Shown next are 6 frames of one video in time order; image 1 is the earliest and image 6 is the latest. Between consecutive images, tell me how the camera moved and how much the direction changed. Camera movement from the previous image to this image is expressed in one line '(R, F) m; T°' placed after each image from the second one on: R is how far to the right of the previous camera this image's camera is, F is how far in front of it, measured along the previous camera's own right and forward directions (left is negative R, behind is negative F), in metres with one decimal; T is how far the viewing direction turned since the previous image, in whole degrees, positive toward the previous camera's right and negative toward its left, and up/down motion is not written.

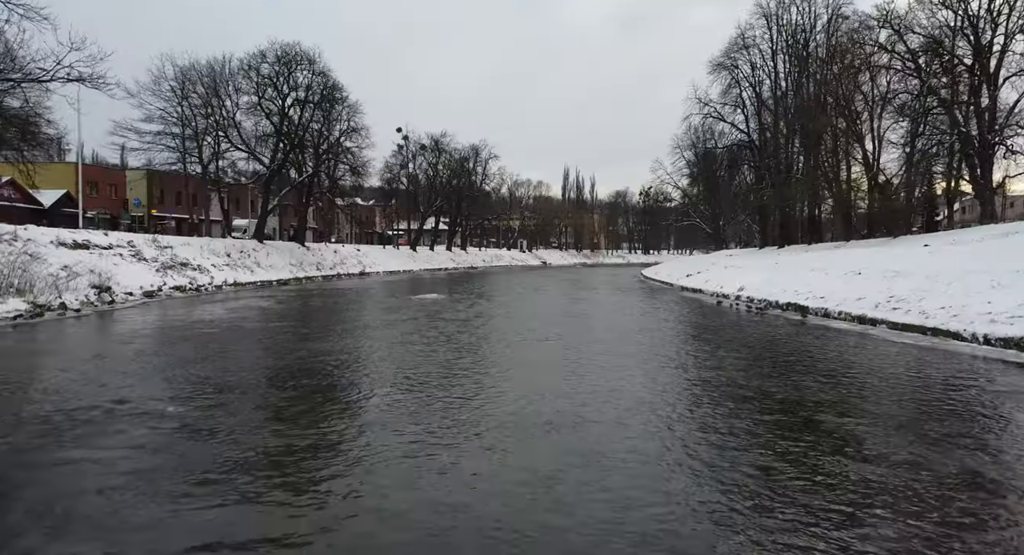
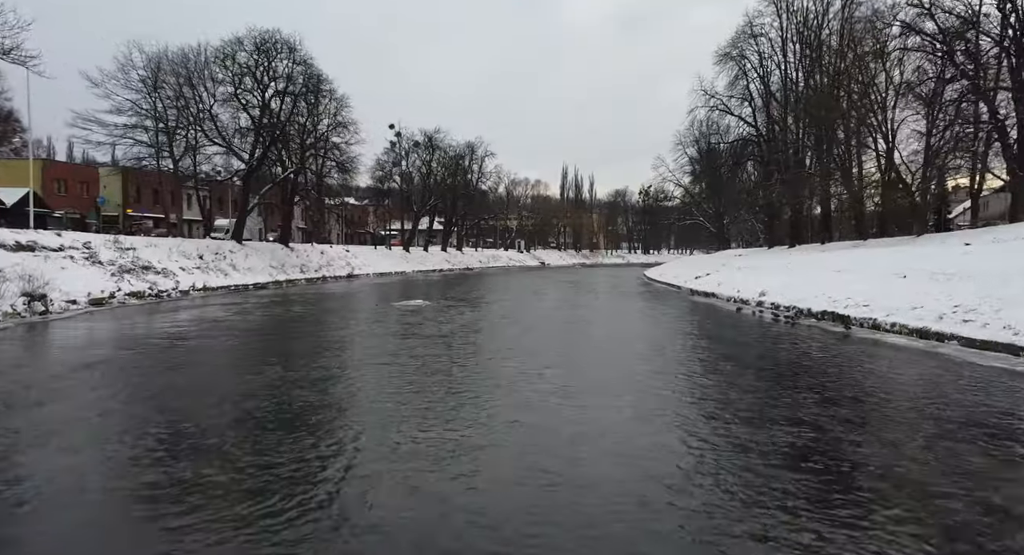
(+0.1, +2.1) m; 0°
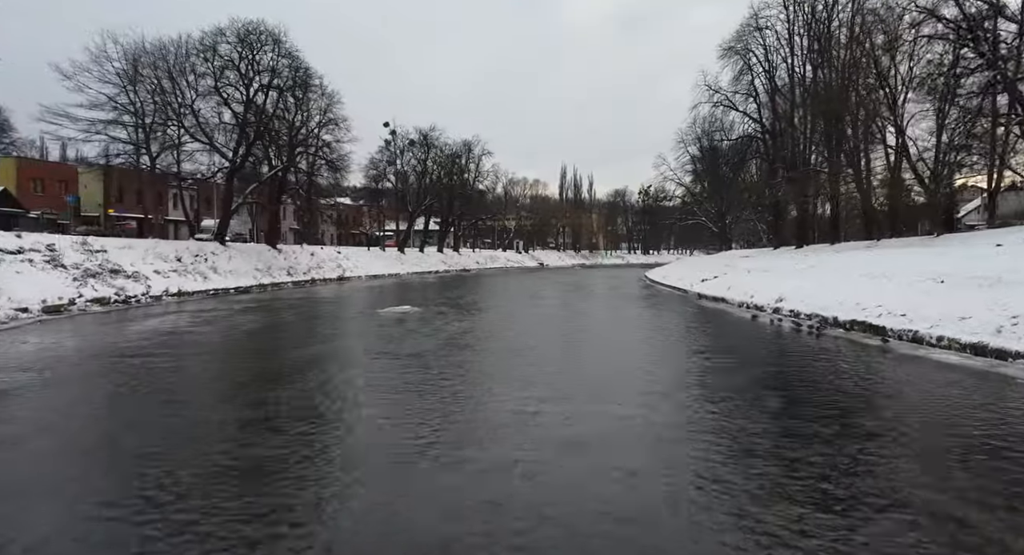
(+0.1, +1.4) m; 0°
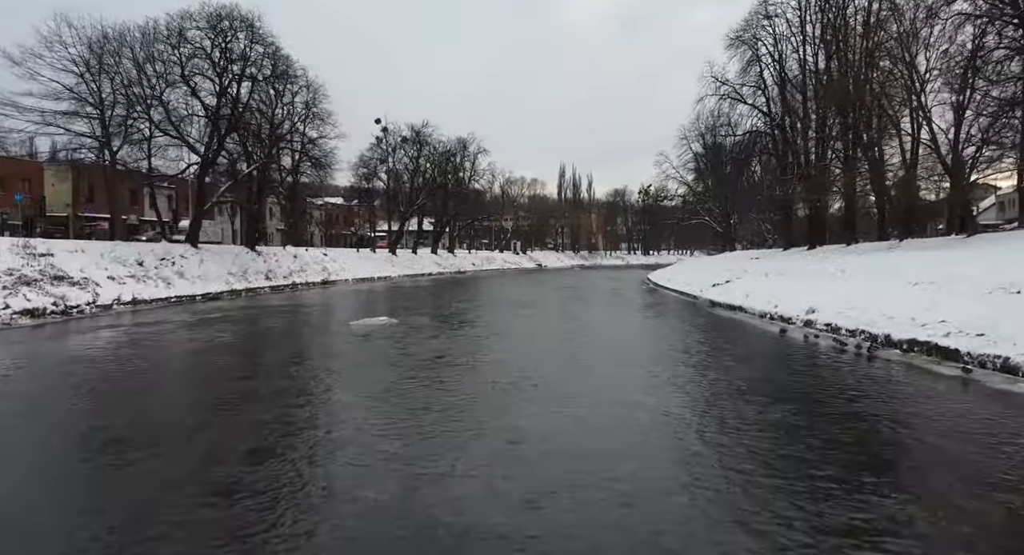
(+0.2, +2.2) m; 0°
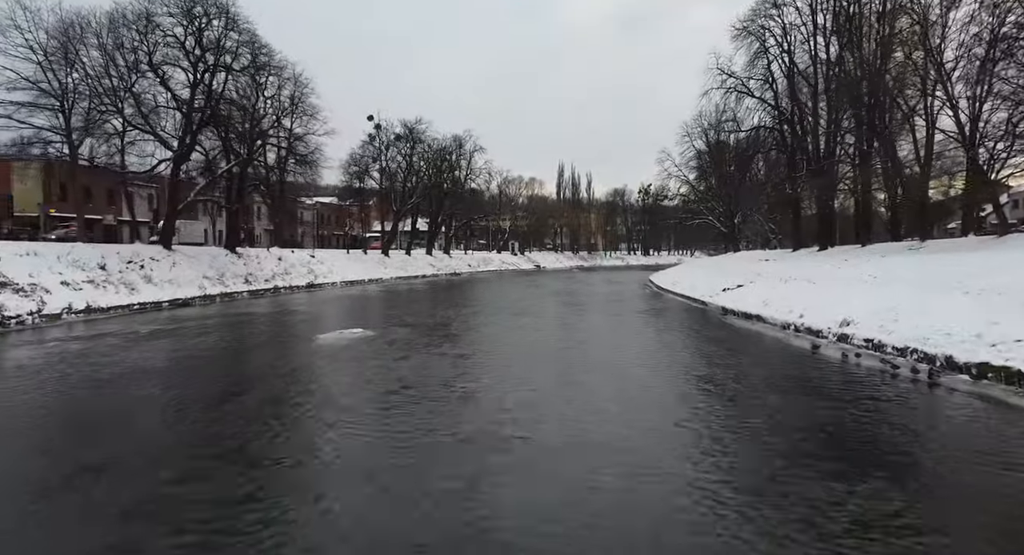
(+0.2, +1.8) m; 0°
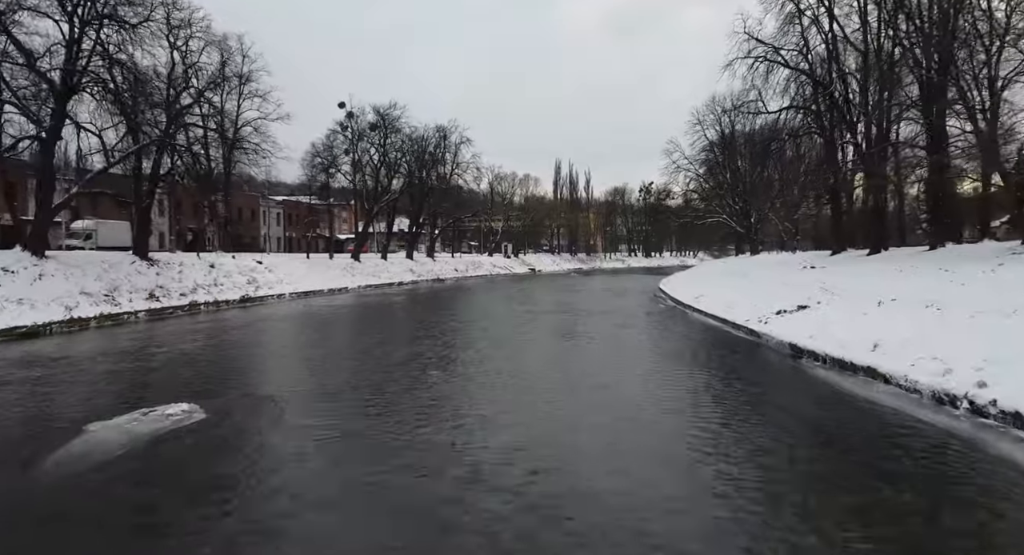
(+0.7, +6.2) m; 0°
